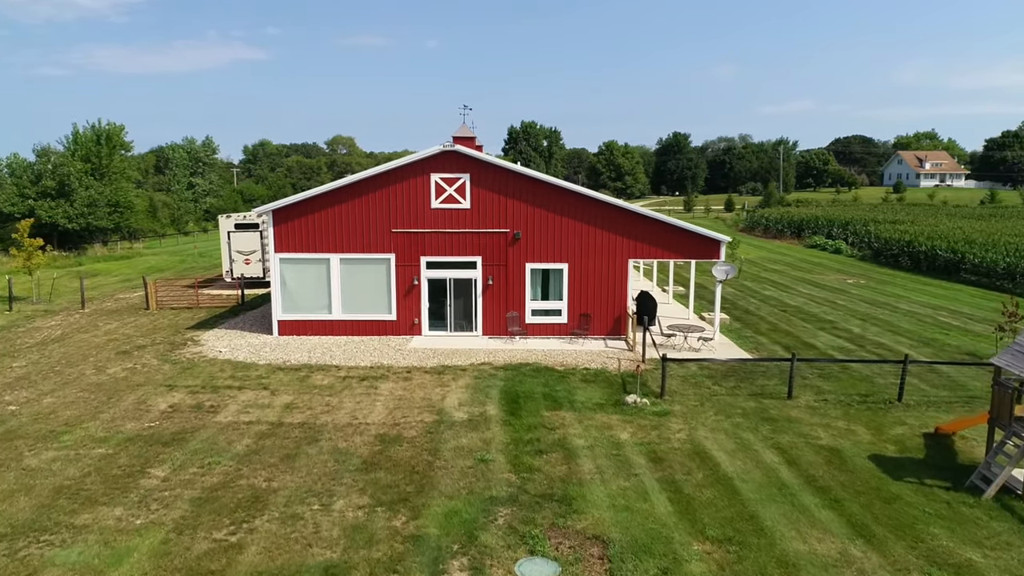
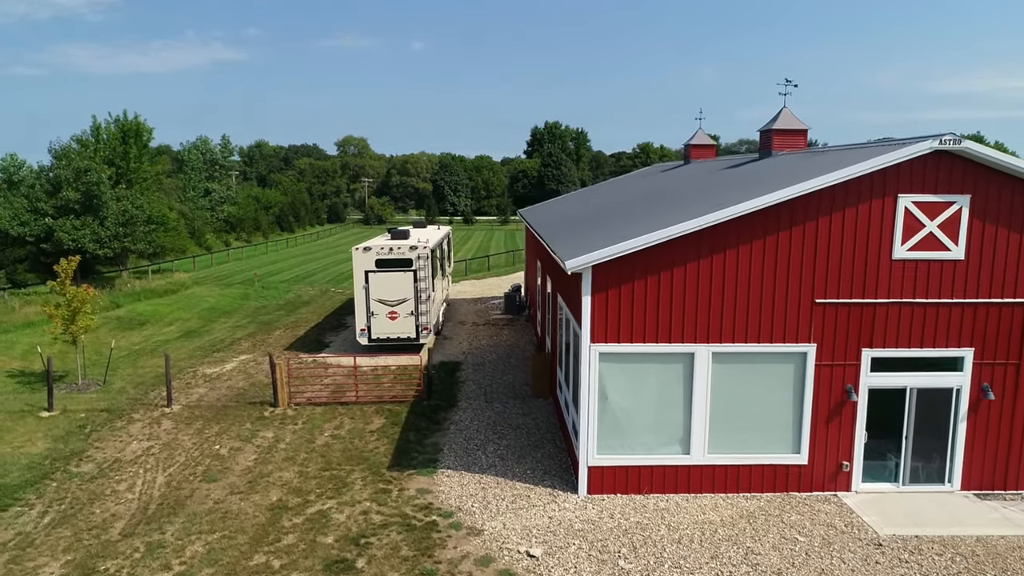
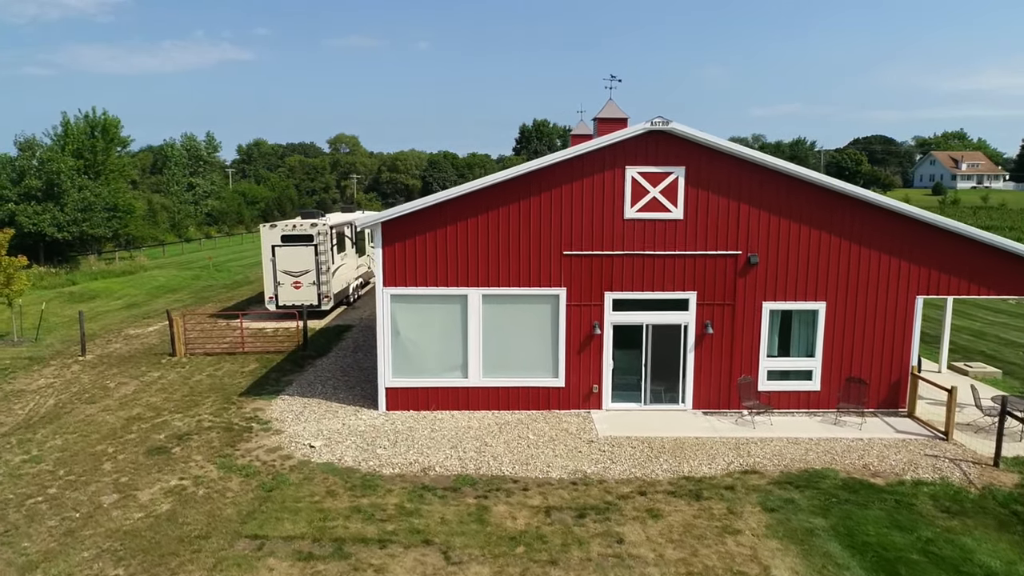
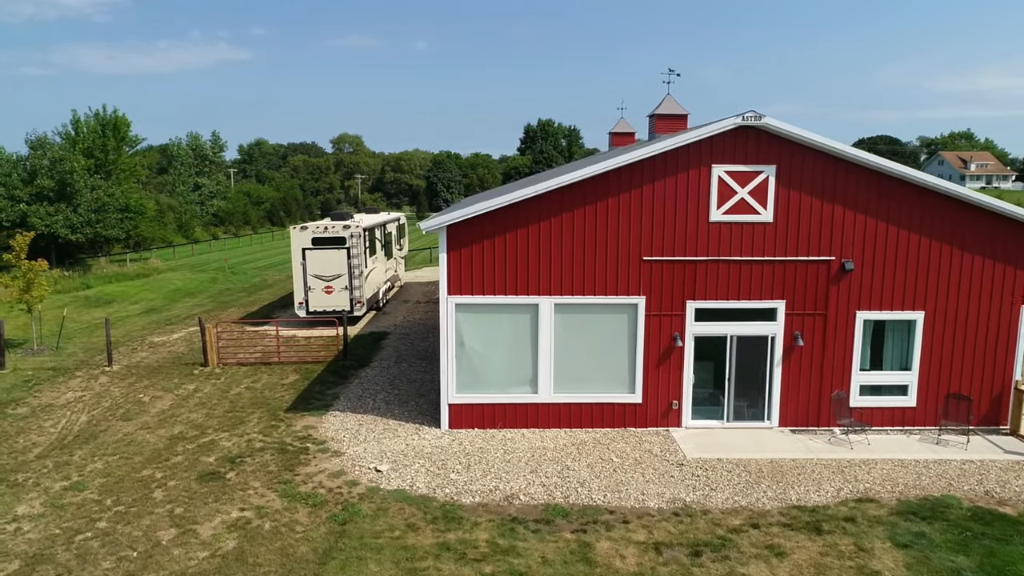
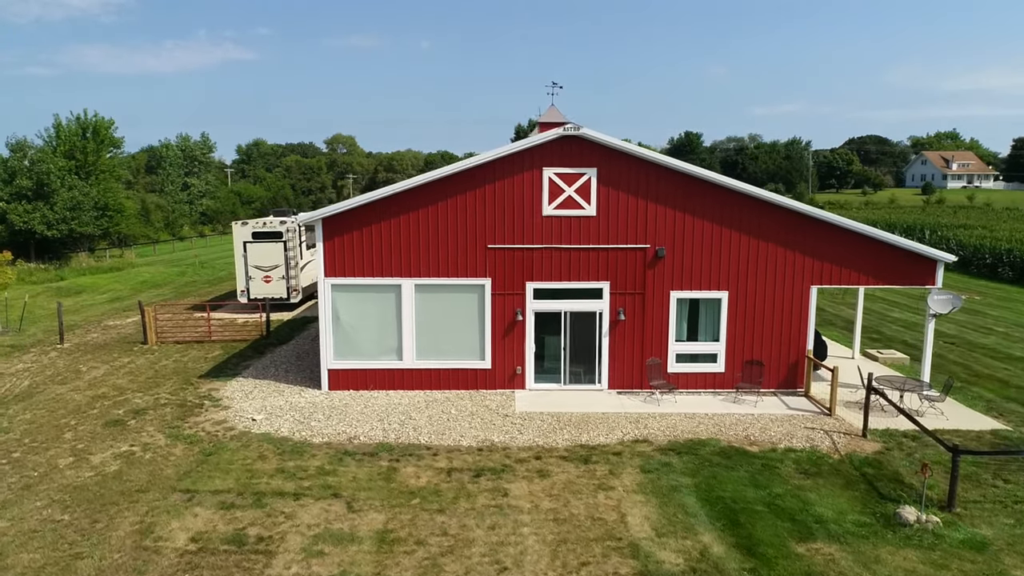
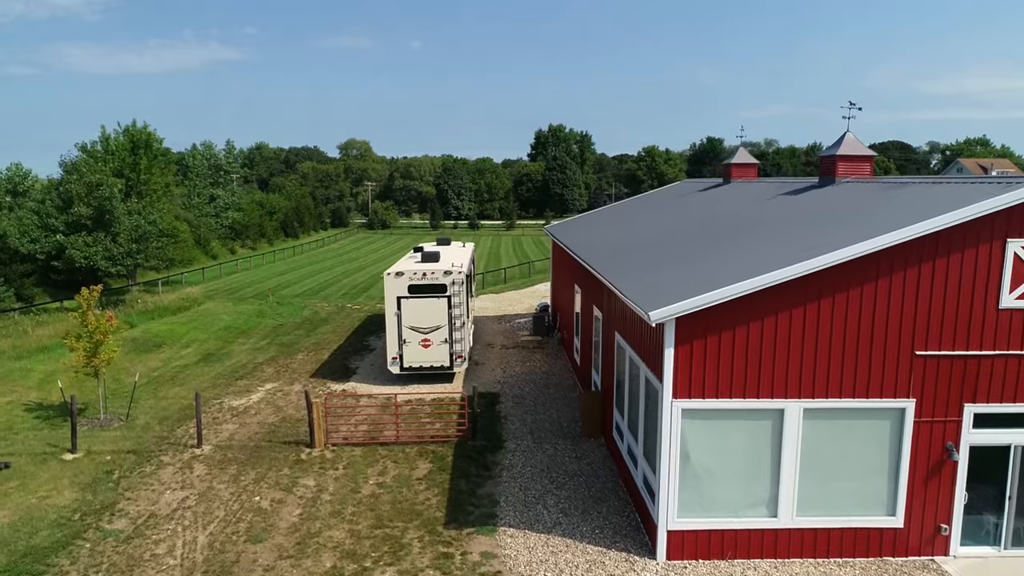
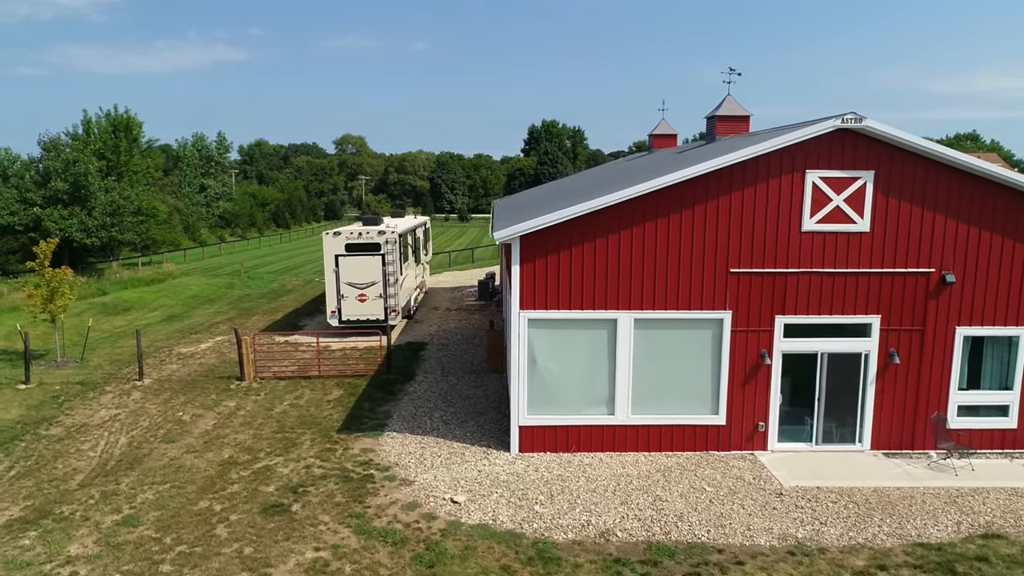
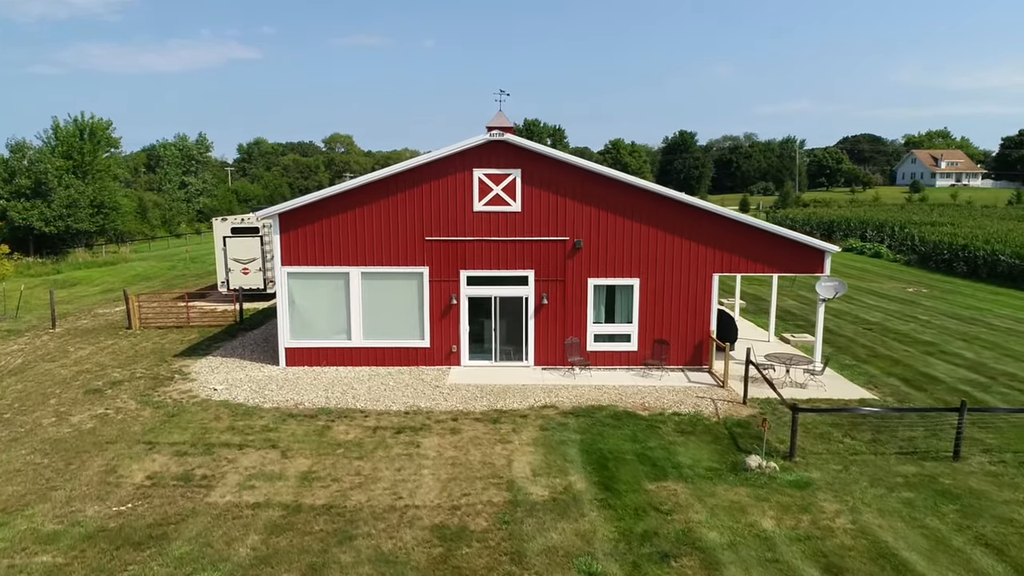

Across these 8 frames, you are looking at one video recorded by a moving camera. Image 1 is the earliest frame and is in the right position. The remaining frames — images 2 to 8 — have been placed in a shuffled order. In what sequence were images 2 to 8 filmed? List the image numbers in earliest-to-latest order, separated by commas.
8, 5, 3, 4, 7, 2, 6
